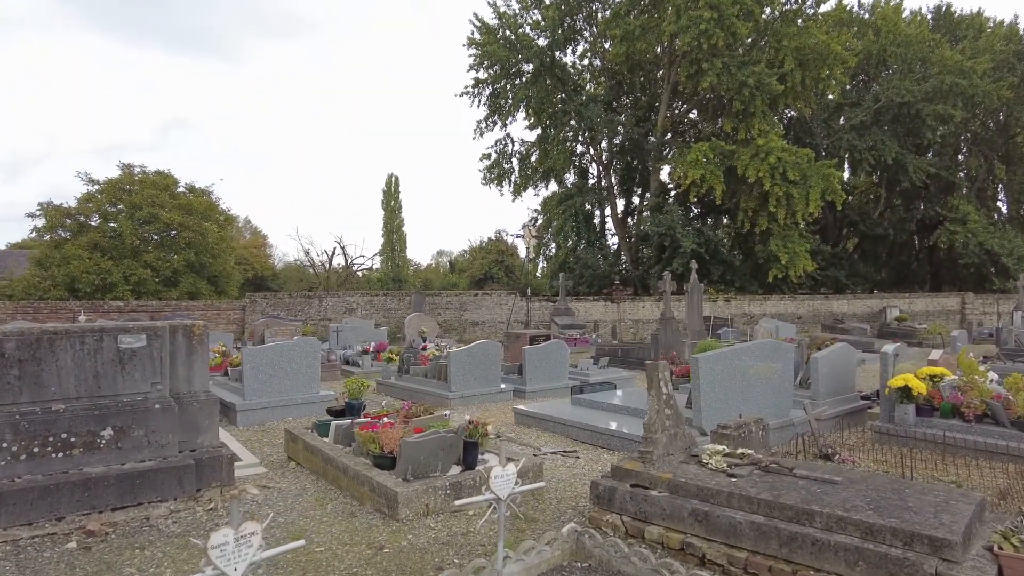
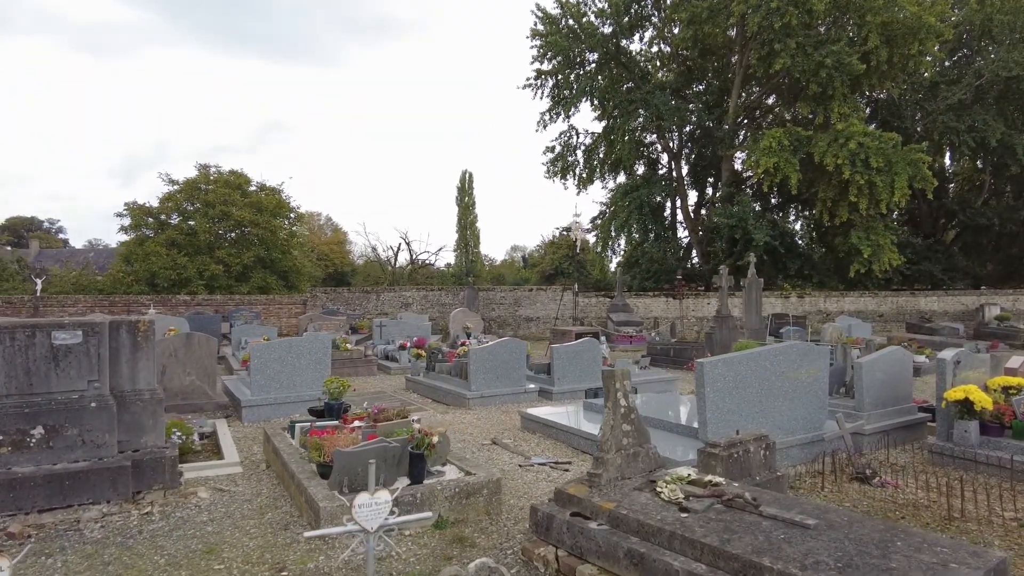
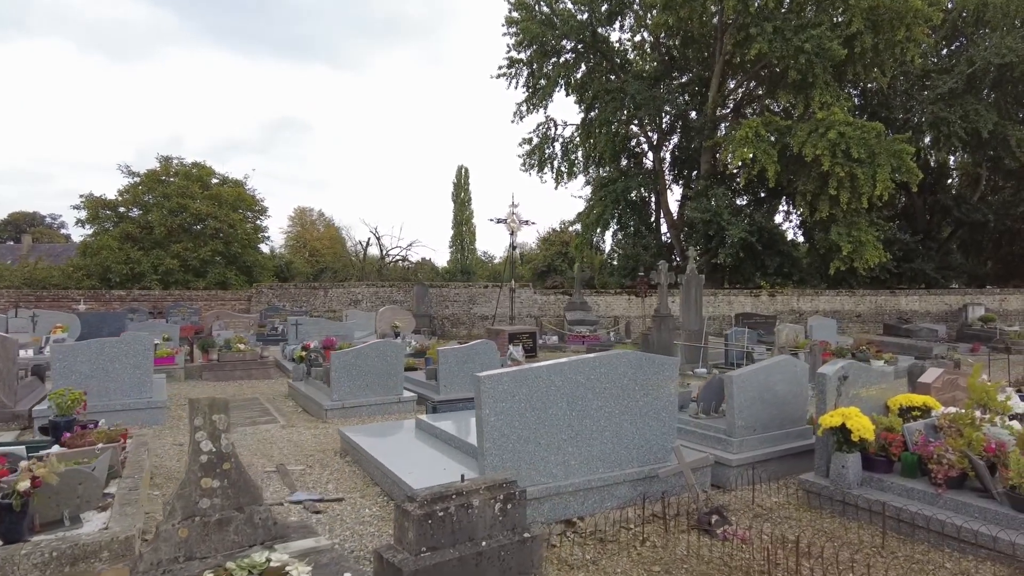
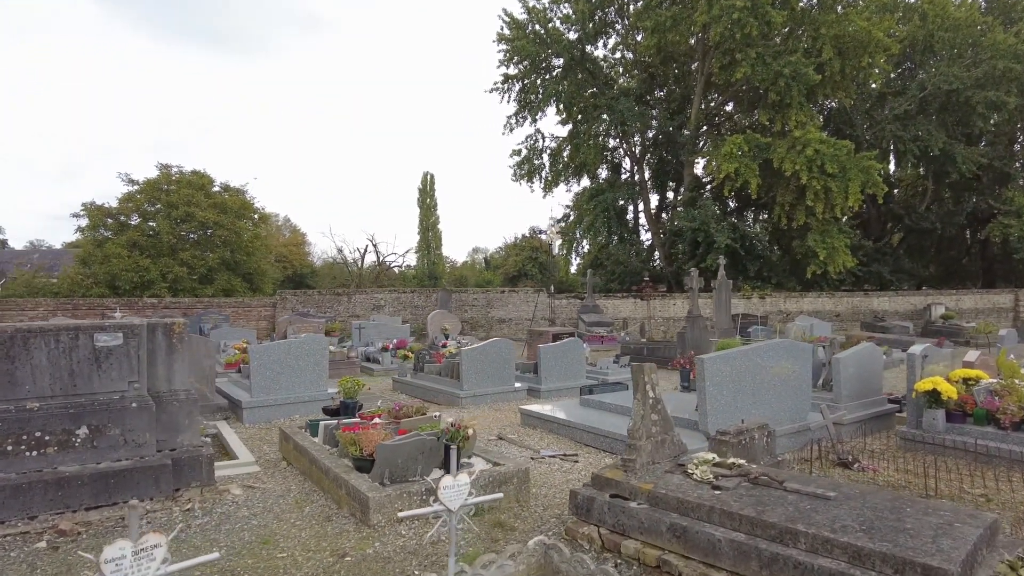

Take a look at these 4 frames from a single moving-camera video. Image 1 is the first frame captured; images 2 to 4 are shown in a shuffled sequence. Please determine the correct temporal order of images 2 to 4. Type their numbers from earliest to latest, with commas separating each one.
4, 2, 3
